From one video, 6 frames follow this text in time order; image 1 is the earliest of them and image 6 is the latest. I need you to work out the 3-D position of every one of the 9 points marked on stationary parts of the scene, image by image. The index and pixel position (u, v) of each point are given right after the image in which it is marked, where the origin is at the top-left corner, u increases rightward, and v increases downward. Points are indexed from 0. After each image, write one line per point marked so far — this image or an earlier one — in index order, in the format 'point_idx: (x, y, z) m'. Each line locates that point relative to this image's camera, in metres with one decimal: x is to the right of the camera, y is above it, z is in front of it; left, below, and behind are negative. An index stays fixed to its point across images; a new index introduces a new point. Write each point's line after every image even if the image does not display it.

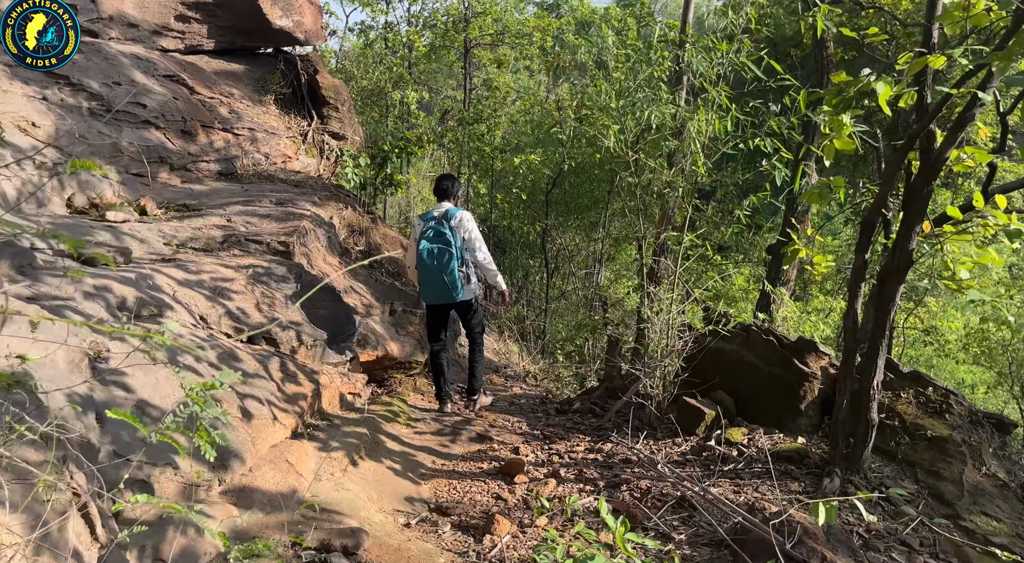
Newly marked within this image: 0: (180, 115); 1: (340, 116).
0: (-3.8, +1.9, +8.6) m
1: (-2.7, +2.5, +11.6) m
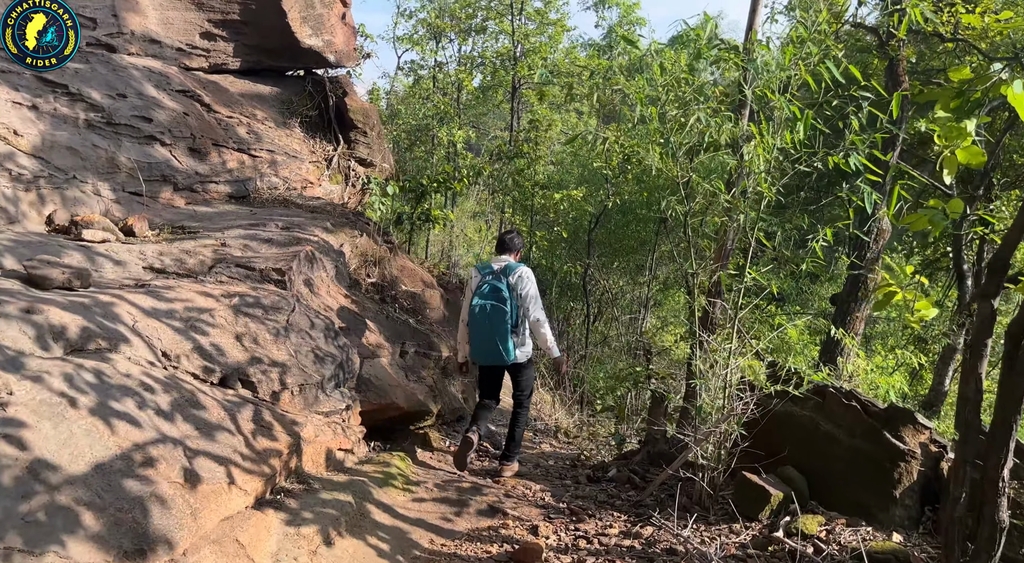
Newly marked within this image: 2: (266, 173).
0: (-3.4, +1.6, +8.0) m
1: (-2.1, +2.0, +11.0) m
2: (-2.8, +1.3, +8.8) m
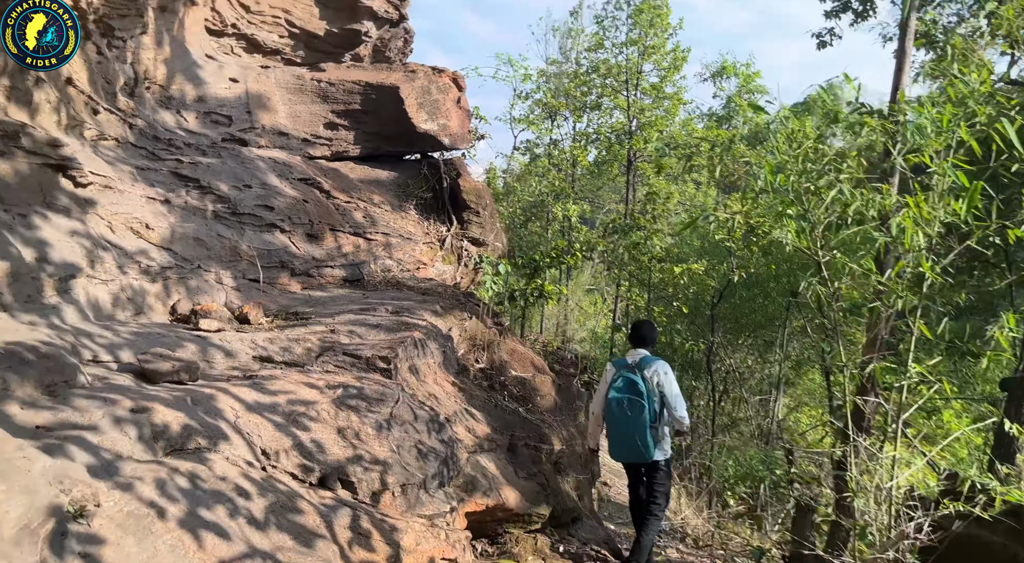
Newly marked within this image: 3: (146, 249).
0: (-2.2, +0.7, +8.2) m
1: (-0.4, +0.9, +10.9) m
2: (-1.5, +0.3, +8.8) m
3: (-3.0, +0.3, +6.3) m
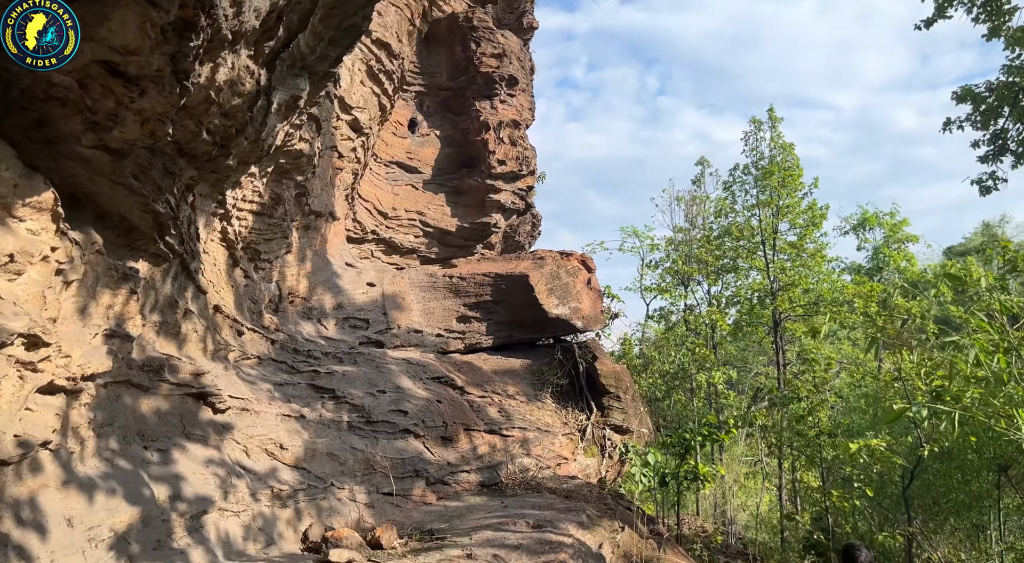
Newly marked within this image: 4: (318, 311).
0: (-0.7, -1.4, +7.8) m
1: (+1.5, -1.7, +10.3) m
2: (+0.1, -1.9, +8.3) m
3: (-1.9, -1.5, +6.1) m
4: (-2.4, -0.4, +9.3) m
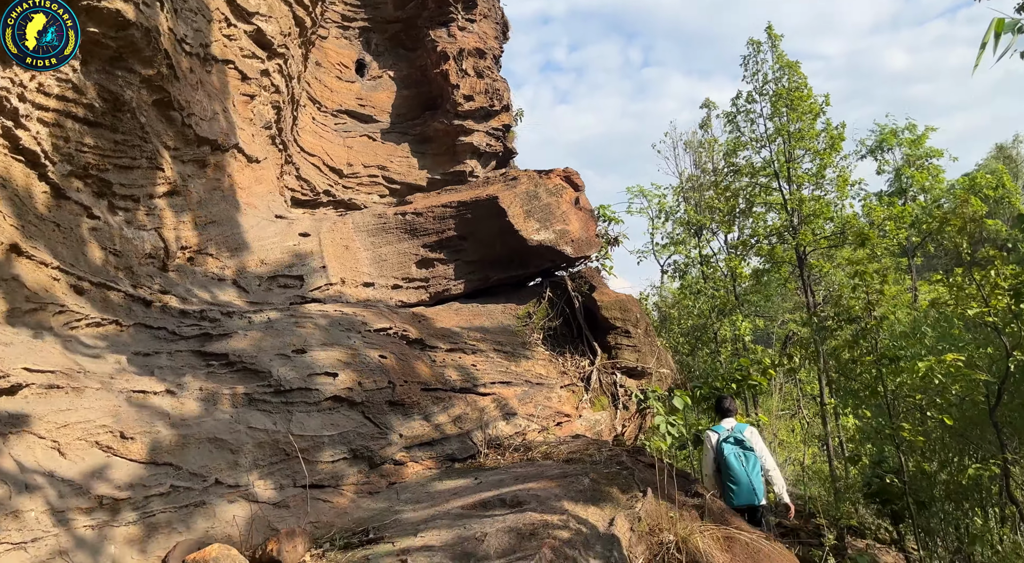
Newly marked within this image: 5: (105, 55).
0: (-1.0, -0.7, +5.7) m
1: (+1.3, -0.7, +8.1) m
2: (-0.1, -1.1, +6.2) m
3: (-2.1, -1.0, +4.0) m
4: (-2.7, +0.1, +7.2) m
5: (-2.8, +1.5, +5.2) m
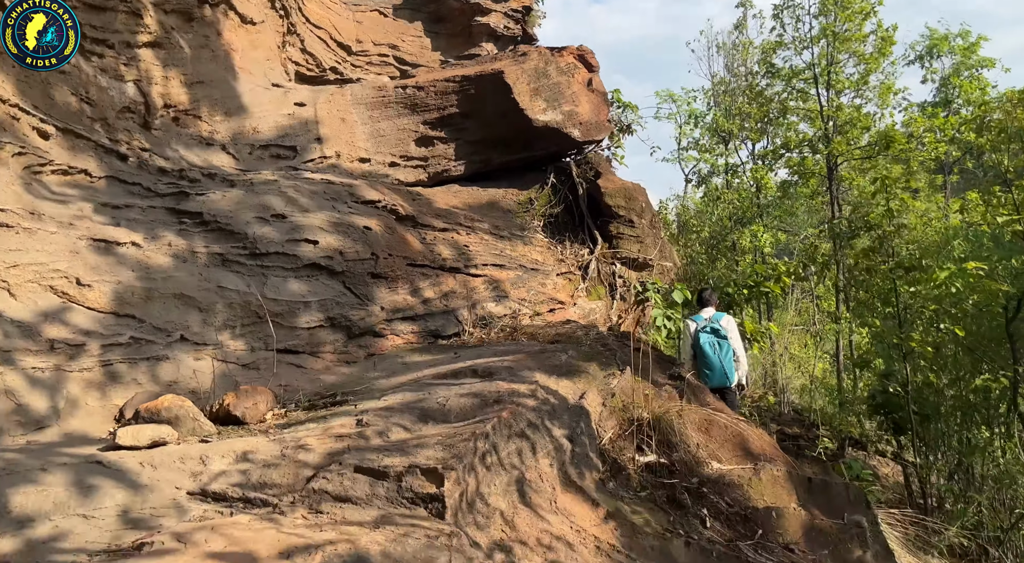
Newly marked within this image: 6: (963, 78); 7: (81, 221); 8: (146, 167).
0: (-1.0, +0.2, +5.5) m
1: (+1.3, +0.5, +7.8) m
2: (-0.2, -0.1, +5.9) m
3: (-2.2, -0.2, +3.9) m
4: (-2.7, +1.3, +6.9) m
5: (-2.8, +2.5, +4.7) m
6: (+11.7, +5.6, +19.8) m
7: (-2.5, +0.3, +4.3) m
8: (-2.6, +0.8, +5.3) m
